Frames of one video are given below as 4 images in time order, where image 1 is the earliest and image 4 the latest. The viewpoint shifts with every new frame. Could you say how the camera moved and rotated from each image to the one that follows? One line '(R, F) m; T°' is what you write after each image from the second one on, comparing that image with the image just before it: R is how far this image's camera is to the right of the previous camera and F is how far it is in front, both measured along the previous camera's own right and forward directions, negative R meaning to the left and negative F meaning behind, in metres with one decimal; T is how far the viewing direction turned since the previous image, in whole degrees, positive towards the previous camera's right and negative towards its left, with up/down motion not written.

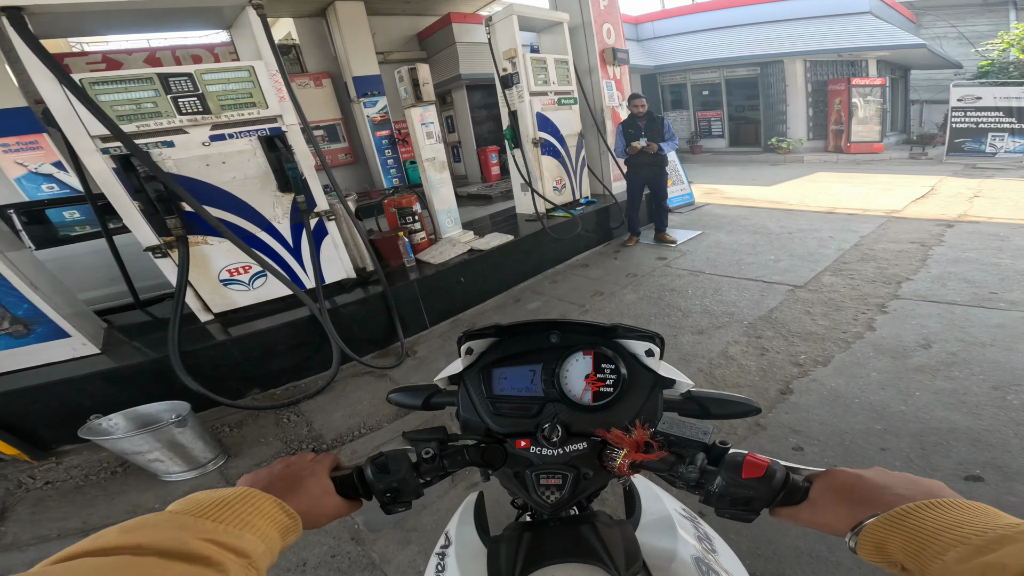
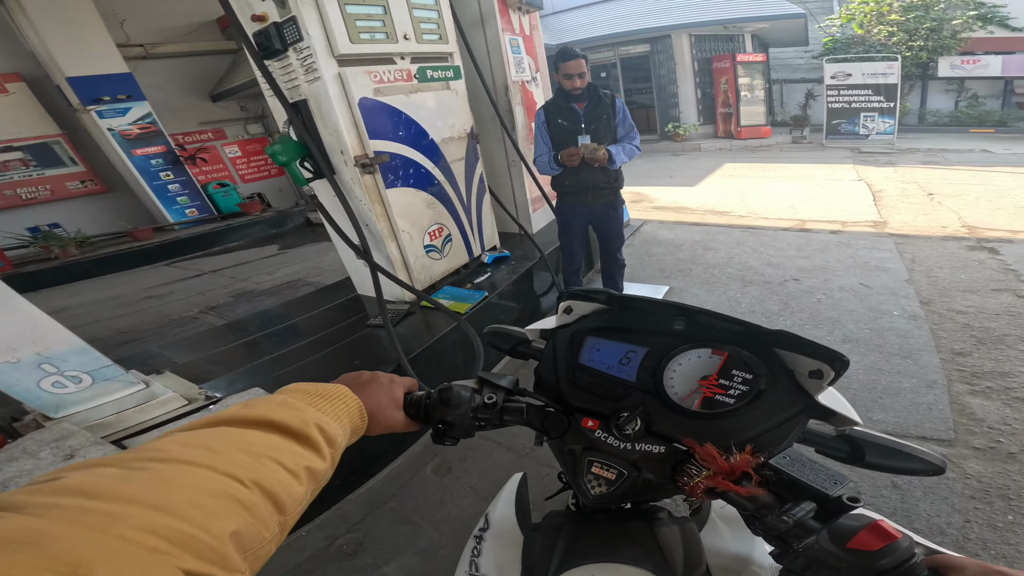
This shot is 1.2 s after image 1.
(+0.1, +1.9) m; +15°
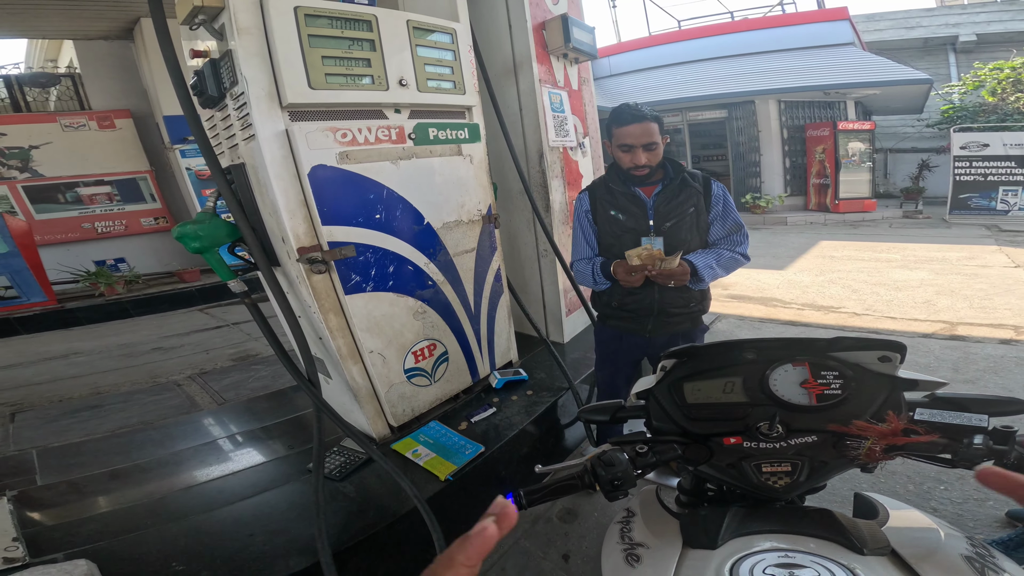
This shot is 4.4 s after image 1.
(+0.1, +0.6) m; -8°
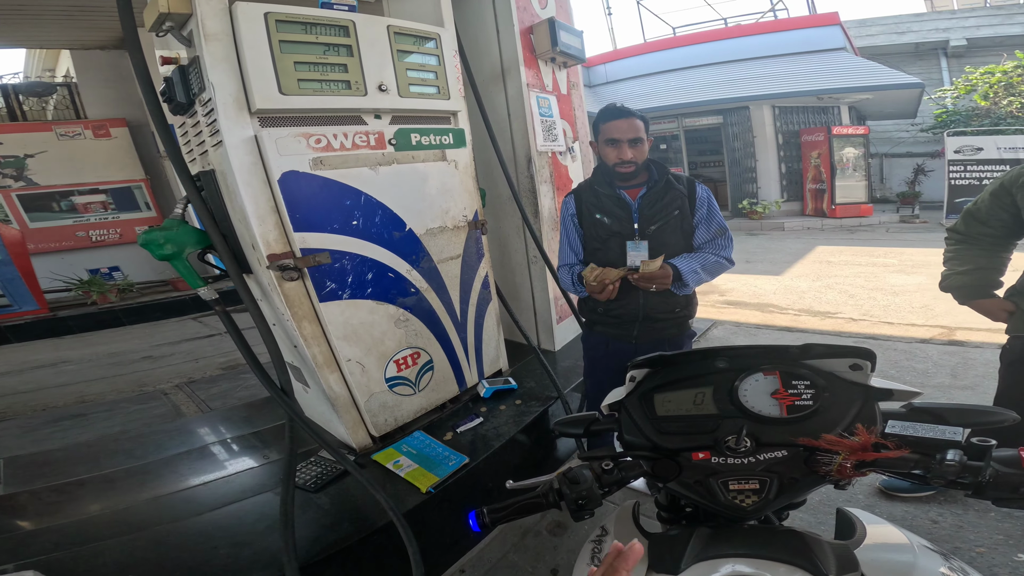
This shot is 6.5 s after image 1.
(0.0, 0.0) m; 0°
